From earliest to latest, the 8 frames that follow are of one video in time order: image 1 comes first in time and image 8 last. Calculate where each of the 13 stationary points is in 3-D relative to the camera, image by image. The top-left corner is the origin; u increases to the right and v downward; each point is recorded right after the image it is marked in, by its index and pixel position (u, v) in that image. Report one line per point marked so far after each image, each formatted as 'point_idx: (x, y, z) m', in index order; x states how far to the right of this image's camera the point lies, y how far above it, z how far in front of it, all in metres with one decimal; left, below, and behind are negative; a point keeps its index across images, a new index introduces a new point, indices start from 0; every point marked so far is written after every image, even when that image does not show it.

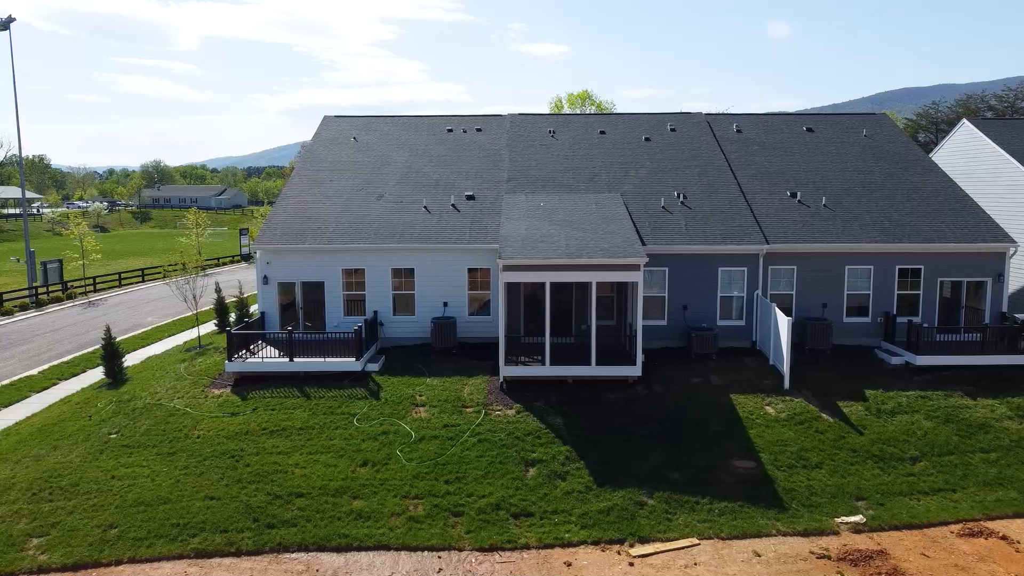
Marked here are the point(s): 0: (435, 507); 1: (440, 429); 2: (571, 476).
0: (-1.2, -3.5, +12.9) m
1: (-1.3, -2.6, +15.0) m
2: (+1.0, -3.2, +13.7) m
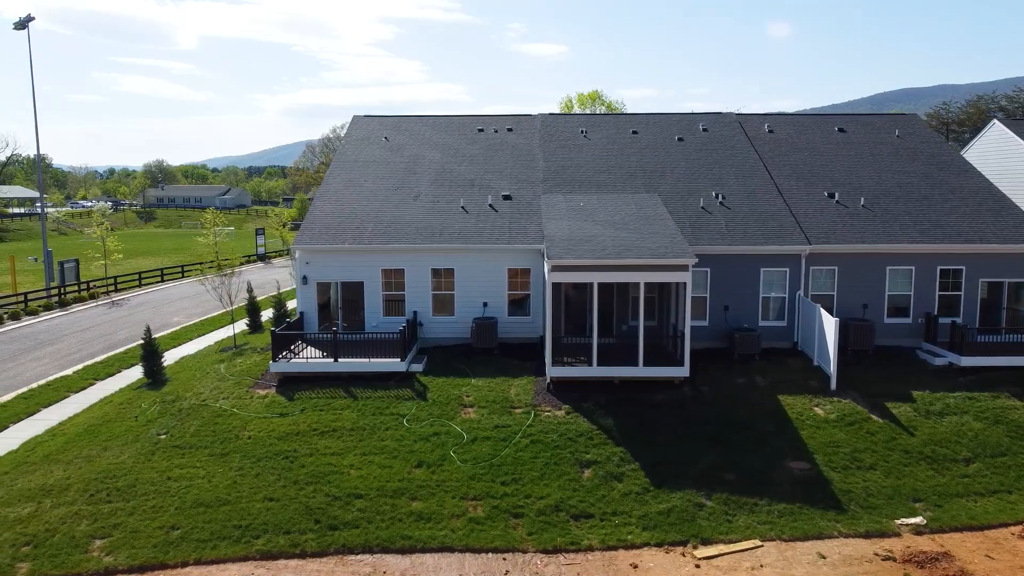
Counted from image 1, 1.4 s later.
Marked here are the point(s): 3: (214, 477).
0: (-0.3, -3.5, +12.9) m
1: (-0.4, -2.6, +14.9) m
2: (+1.9, -3.2, +13.7) m
3: (-4.9, -3.1, +13.4) m
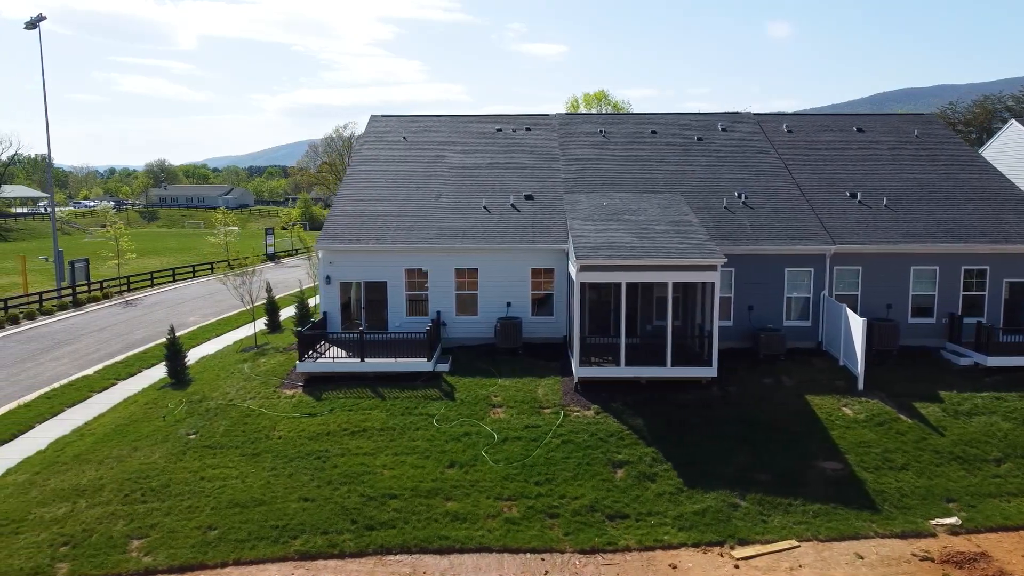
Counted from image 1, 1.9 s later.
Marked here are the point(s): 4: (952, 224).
0: (+0.3, -3.5, +12.9) m
1: (+0.2, -2.6, +14.9) m
2: (+2.5, -3.2, +13.7) m
3: (-4.3, -3.1, +13.3) m
4: (+10.5, +1.5, +19.2) m
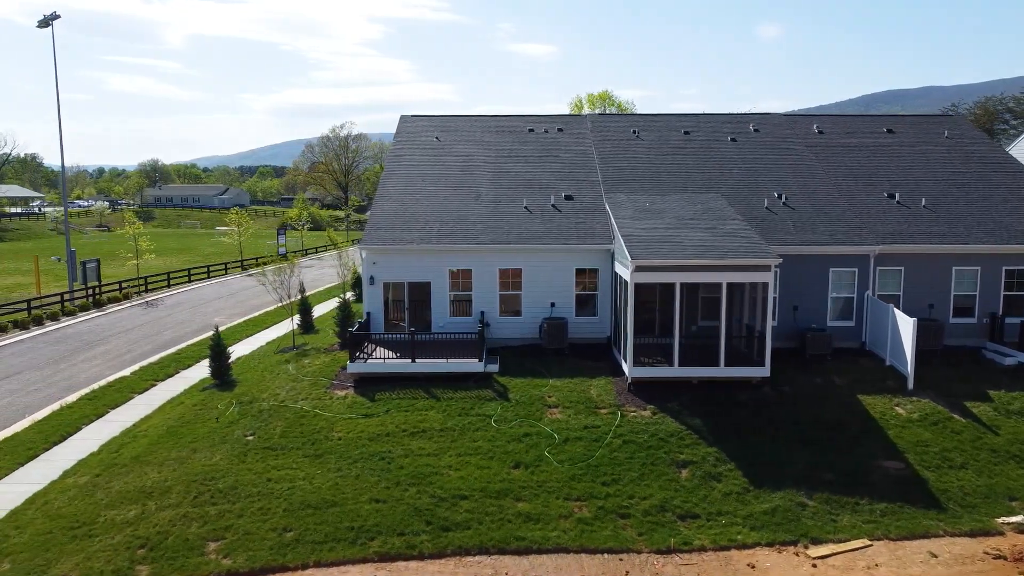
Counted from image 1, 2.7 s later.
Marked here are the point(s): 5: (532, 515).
0: (+1.4, -3.5, +12.9) m
1: (+1.3, -2.6, +14.9) m
2: (+3.6, -3.2, +13.7) m
3: (-3.2, -3.1, +13.3) m
4: (+11.5, +1.5, +19.4) m
5: (+0.3, -3.5, +12.6) m
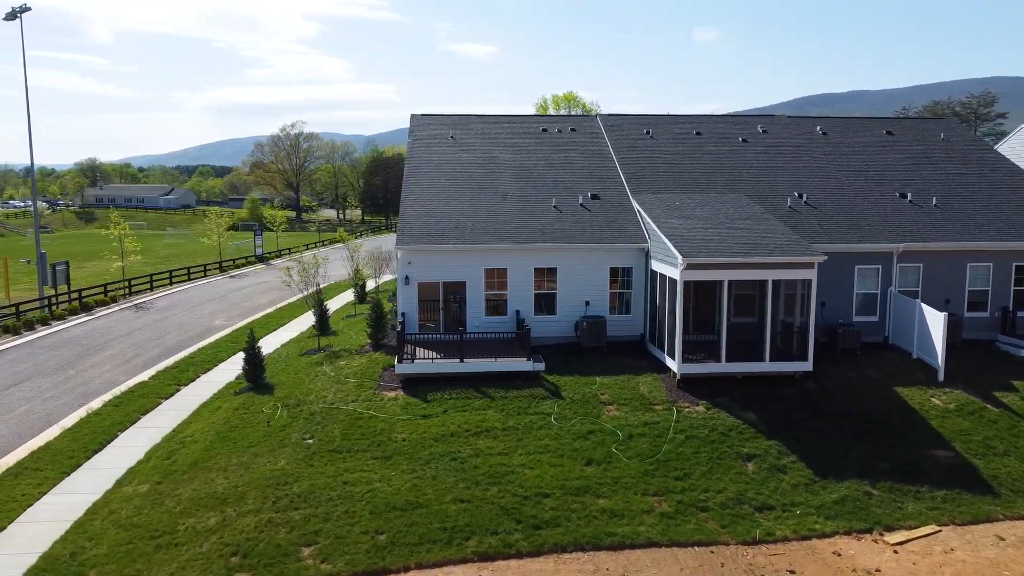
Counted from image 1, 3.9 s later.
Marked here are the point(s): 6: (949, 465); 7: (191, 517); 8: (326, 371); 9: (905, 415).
0: (+2.7, -3.5, +13.1) m
1: (+2.4, -2.6, +15.1) m
2: (+4.8, -3.1, +14.1) m
3: (-2.0, -3.1, +13.1) m
4: (+12.2, +1.6, +20.3) m
5: (+1.6, -3.5, +12.7) m
6: (+7.8, -3.2, +14.5) m
7: (-4.8, -3.5, +12.2) m
8: (-4.2, -1.9, +18.1) m
9: (+7.7, -2.5, +15.9) m
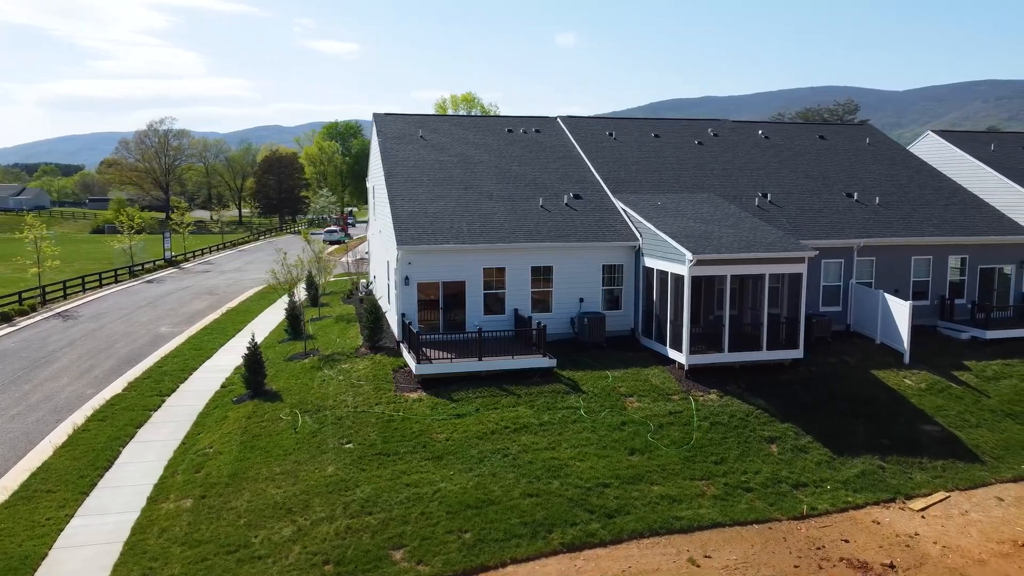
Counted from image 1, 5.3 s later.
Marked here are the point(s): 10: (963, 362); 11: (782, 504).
0: (+3.7, -3.4, +13.8) m
1: (+3.0, -2.5, +15.8) m
2: (+5.6, -3.0, +15.2) m
3: (-1.0, -3.1, +13.1) m
4: (+11.8, +1.9, +22.5) m
5: (+2.6, -3.4, +13.3) m
6: (+8.5, -3.0, +16.1) m
7: (-3.7, -3.5, +11.8) m
8: (-4.0, -1.9, +17.7) m
9: (+8.1, -2.3, +17.5) m
10: (+10.9, -1.8, +19.6) m
11: (+4.5, -3.6, +13.5) m
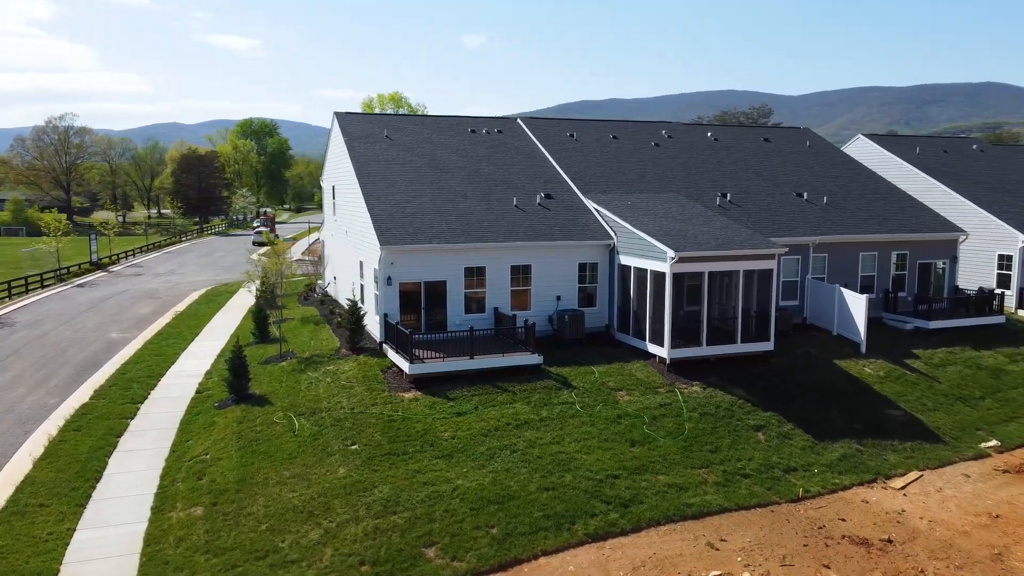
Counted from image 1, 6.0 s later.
0: (+3.8, -3.3, +14.5) m
1: (+2.9, -2.4, +16.3) m
2: (+5.5, -2.9, +16.0) m
3: (-0.7, -3.1, +13.3) m
4: (+10.8, +2.1, +24.0) m
5: (+2.8, -3.4, +13.8) m
6: (+8.3, -2.8, +17.2) m
7: (-3.2, -3.5, +11.6) m
8: (-4.3, -1.9, +17.5) m
9: (+7.8, -2.2, +18.6) m
10: (+10.3, -1.6, +21.0) m
11: (+4.7, -3.5, +14.2) m
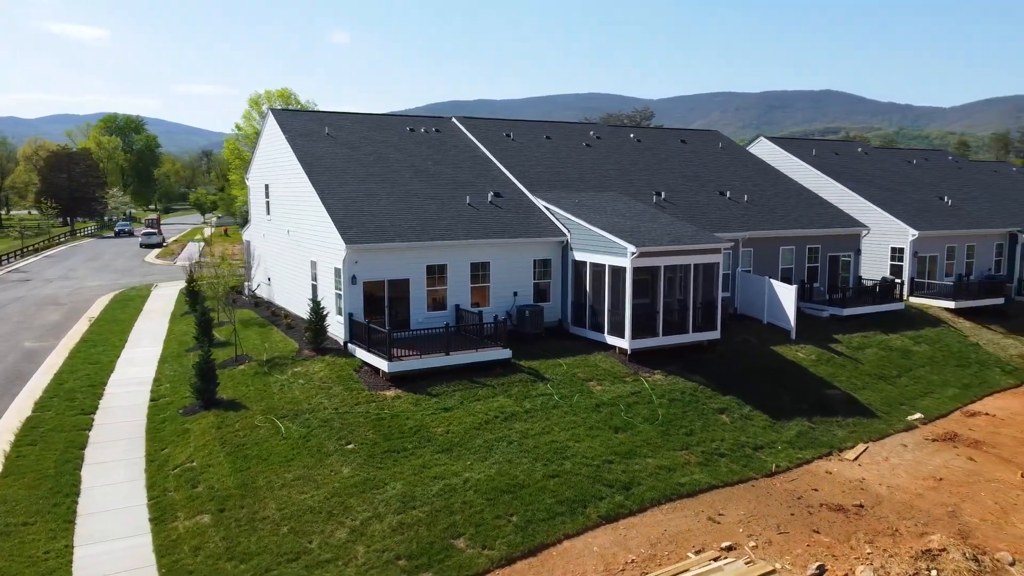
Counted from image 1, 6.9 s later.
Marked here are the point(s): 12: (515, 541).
0: (+3.6, -3.1, +15.4) m
1: (+2.5, -2.3, +17.1) m
2: (+5.1, -2.7, +17.2) m
3: (-0.7, -3.0, +13.5) m
4: (+9.0, +2.3, +25.9) m
5: (+2.8, -3.2, +14.6) m
6: (+7.6, -2.6, +18.9) m
7: (-2.9, -3.5, +11.5) m
8: (-4.8, -1.9, +17.1) m
9: (+6.9, -1.9, +20.1) m
10: (+9.0, -1.3, +22.8) m
11: (+4.5, -3.3, +15.3) m
12: (0.0, -3.6, +11.7) m
